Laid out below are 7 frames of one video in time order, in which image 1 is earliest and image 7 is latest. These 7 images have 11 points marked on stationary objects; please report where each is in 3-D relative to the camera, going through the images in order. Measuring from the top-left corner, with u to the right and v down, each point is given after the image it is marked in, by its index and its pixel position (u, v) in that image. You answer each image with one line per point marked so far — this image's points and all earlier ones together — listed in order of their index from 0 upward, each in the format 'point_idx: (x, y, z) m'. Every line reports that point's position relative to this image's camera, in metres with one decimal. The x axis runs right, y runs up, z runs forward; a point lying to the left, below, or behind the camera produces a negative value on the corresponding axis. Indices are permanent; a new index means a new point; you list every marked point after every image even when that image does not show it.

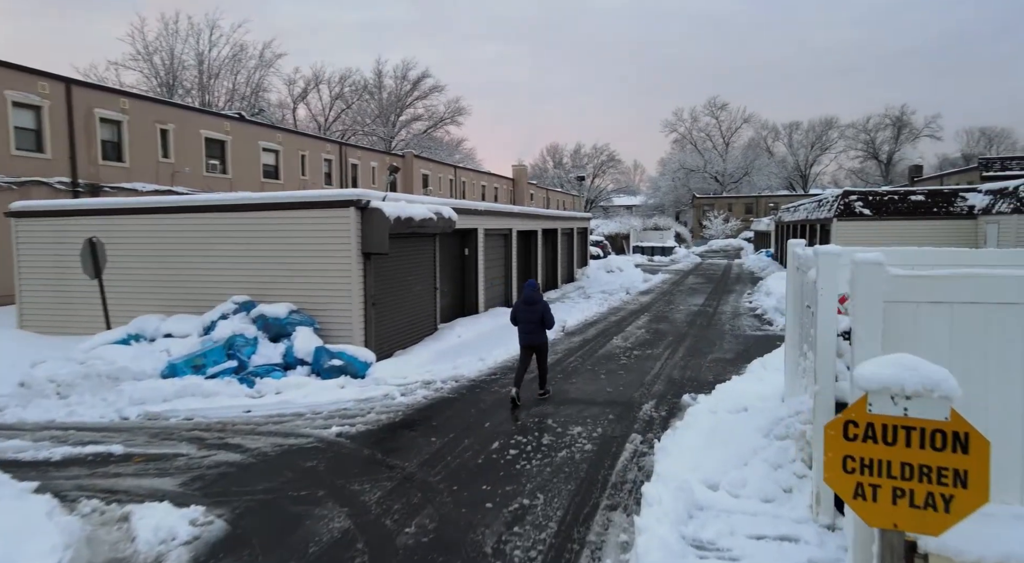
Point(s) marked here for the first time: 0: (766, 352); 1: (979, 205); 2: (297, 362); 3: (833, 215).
0: (+4.4, -1.2, +11.1) m
1: (+12.9, +2.1, +17.9) m
2: (-3.1, -1.2, +9.4) m
3: (+9.4, +2.0, +19.0) m
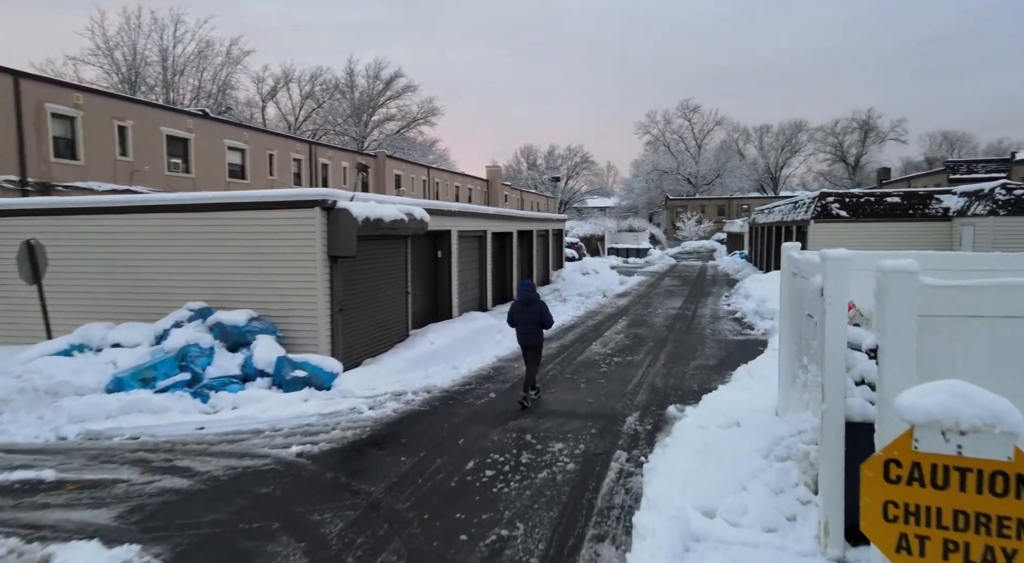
0: (+4.0, -1.3, +10.8) m
1: (+12.2, +2.1, +17.9) m
2: (-3.5, -1.2, +8.8) m
3: (+8.7, +1.9, +18.9) m
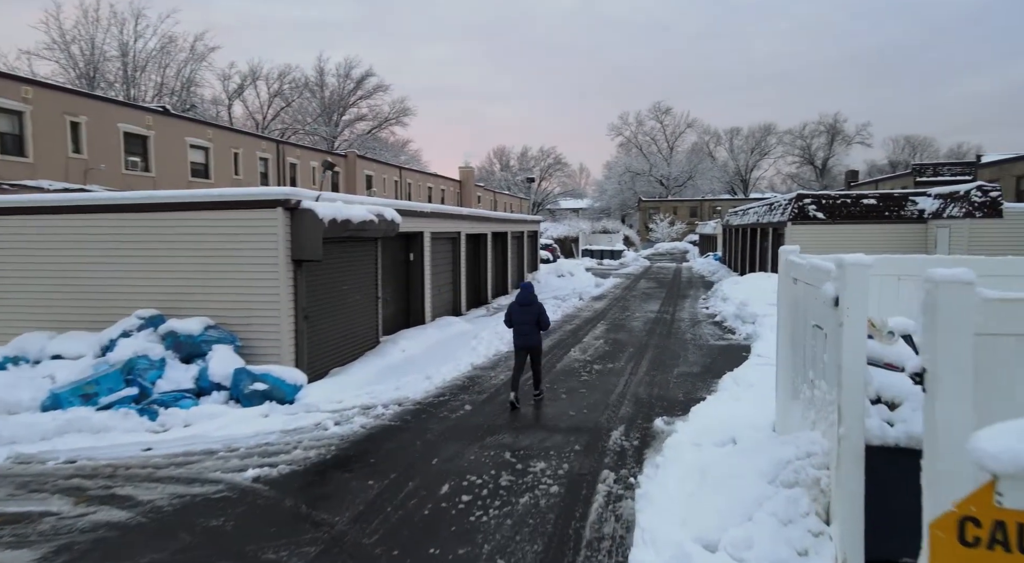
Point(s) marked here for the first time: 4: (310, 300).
0: (+3.6, -1.3, +10.4) m
1: (+11.5, +2.0, +17.9) m
2: (-3.8, -1.3, +8.1) m
3: (+8.0, +1.8, +18.7) m
4: (-3.0, -0.3, +9.6) m
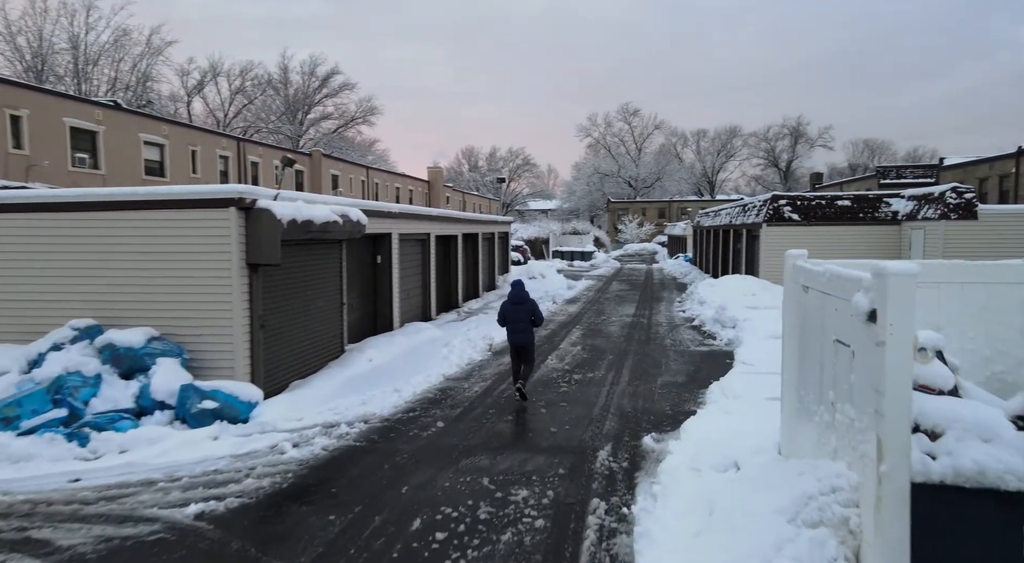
0: (+3.2, -1.4, +10.0) m
1: (+10.8, +2.0, +17.8) m
2: (-4.0, -1.4, +7.3) m
3: (+7.2, +1.8, +18.5) m
4: (-3.4, -0.3, +8.9) m
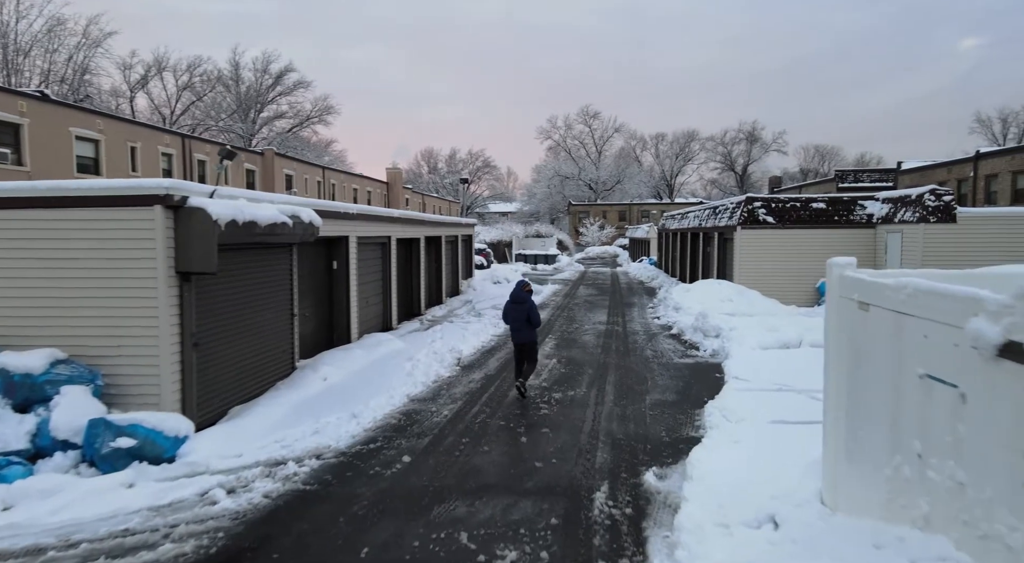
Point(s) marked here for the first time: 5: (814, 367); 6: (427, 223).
0: (+2.8, -1.5, +9.1) m
1: (+9.9, +1.8, +17.4) m
2: (-4.2, -1.5, +6.0) m
3: (+6.2, +1.6, +17.9) m
4: (-3.7, -0.5, +7.6) m
5: (+4.5, -1.3, +9.6) m
6: (-2.5, +1.7, +19.2) m
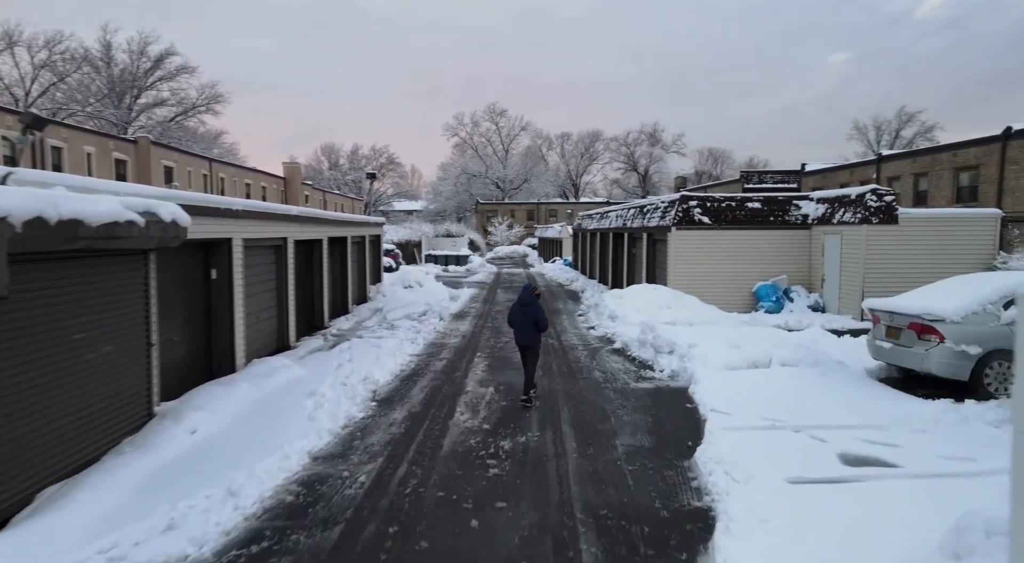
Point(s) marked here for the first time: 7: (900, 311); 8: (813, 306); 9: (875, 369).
0: (+2.0, -1.7, +7.5) m
1: (+7.8, +1.8, +16.8) m
2: (-4.5, -1.8, +3.4) m
3: (+4.1, +1.5, +16.7) m
4: (-4.1, -0.7, +5.1) m
5: (+3.7, -1.5, +8.3) m
6: (-4.7, +1.5, +16.7) m
7: (+5.2, -0.4, +8.7) m
8: (+7.5, -0.6, +16.1) m
9: (+5.4, -1.3, +9.6) m
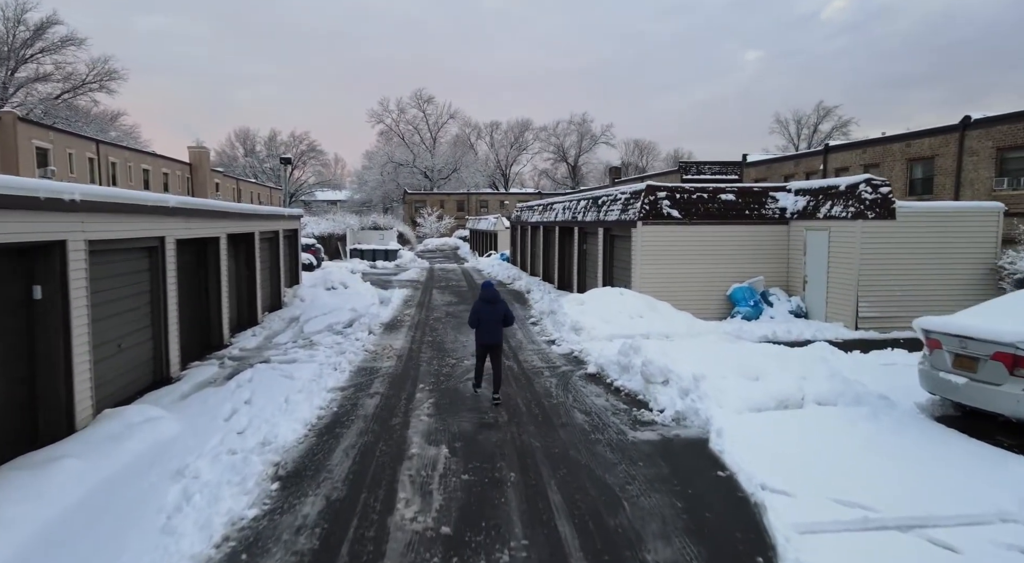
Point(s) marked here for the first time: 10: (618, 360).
0: (+1.8, -1.9, +5.2) m
1: (+6.5, +1.7, +15.0) m
2: (-4.2, -2.1, +0.4) m
3: (+2.9, +1.5, +14.5) m
4: (-4.1, -1.0, +2.1) m
5: (+3.3, -1.7, +6.1) m
6: (-5.9, +1.4, +13.5) m
7: (+4.8, -0.6, +6.7) m
8: (+6.3, -0.7, +14.3) m
9: (+4.9, -1.5, +7.6) m
10: (+1.6, -1.2, +10.0) m
